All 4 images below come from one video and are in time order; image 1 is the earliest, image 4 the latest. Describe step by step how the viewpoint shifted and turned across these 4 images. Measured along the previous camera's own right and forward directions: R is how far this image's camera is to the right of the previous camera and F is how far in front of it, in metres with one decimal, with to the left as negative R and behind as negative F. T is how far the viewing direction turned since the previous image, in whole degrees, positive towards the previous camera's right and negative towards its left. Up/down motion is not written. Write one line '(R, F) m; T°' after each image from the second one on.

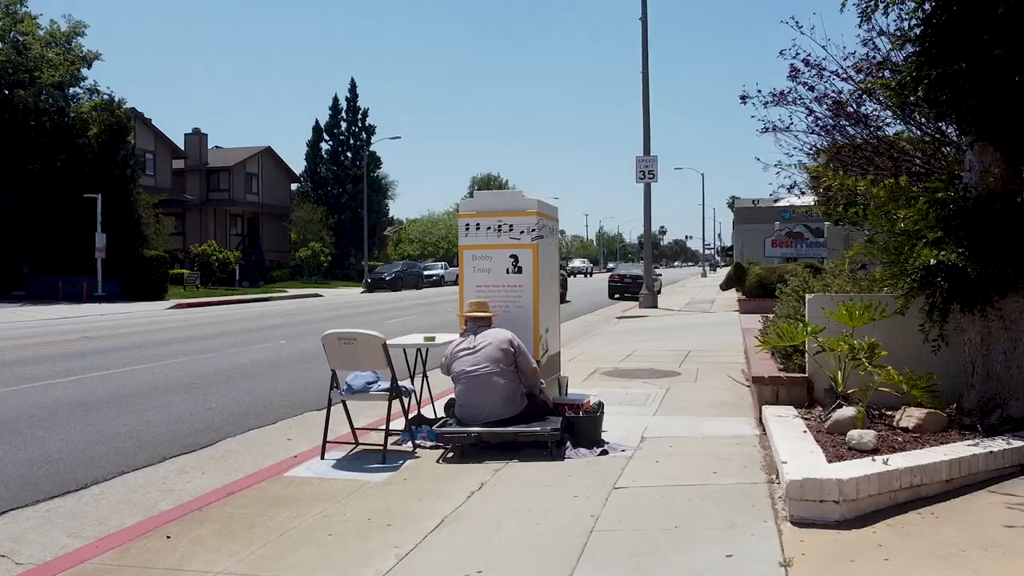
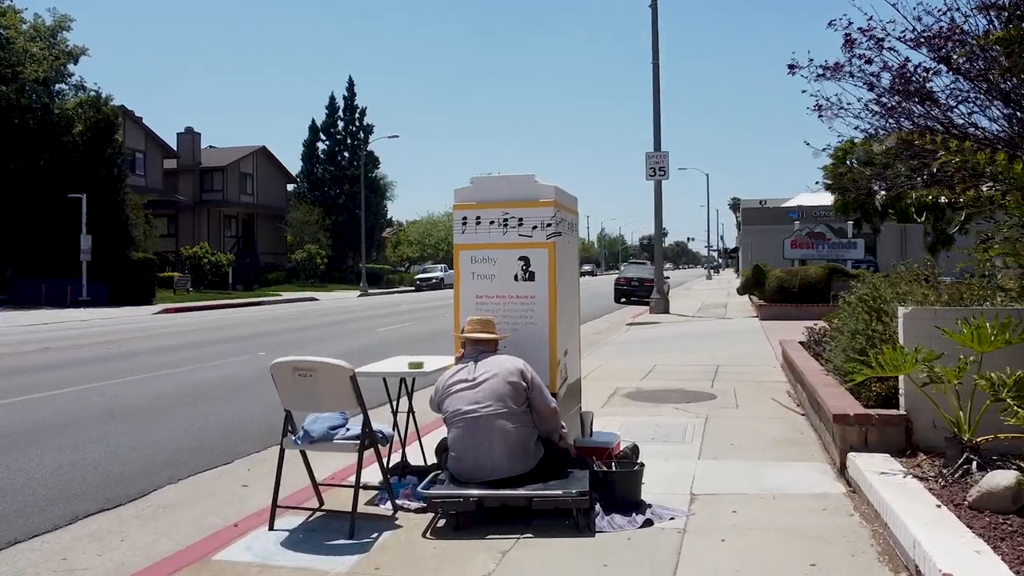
(-0.1, +1.8) m; 0°
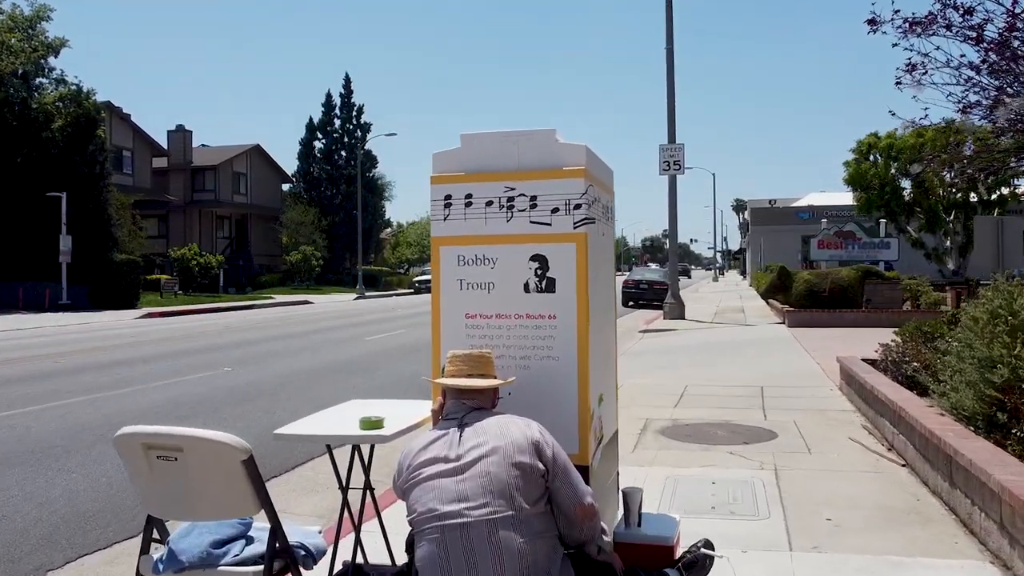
(0.0, +2.2) m; 0°
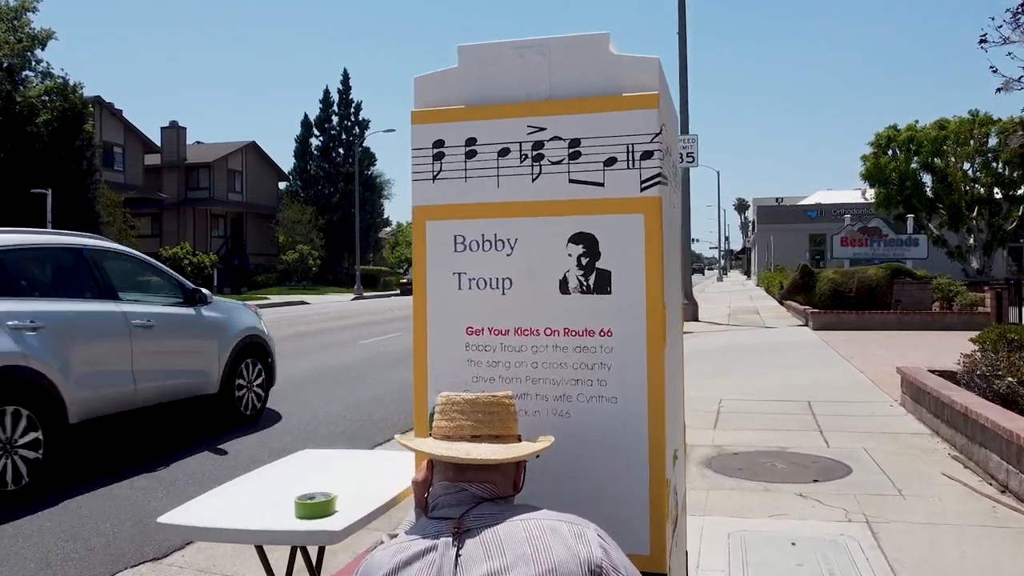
(-0.1, +1.6) m; 0°
